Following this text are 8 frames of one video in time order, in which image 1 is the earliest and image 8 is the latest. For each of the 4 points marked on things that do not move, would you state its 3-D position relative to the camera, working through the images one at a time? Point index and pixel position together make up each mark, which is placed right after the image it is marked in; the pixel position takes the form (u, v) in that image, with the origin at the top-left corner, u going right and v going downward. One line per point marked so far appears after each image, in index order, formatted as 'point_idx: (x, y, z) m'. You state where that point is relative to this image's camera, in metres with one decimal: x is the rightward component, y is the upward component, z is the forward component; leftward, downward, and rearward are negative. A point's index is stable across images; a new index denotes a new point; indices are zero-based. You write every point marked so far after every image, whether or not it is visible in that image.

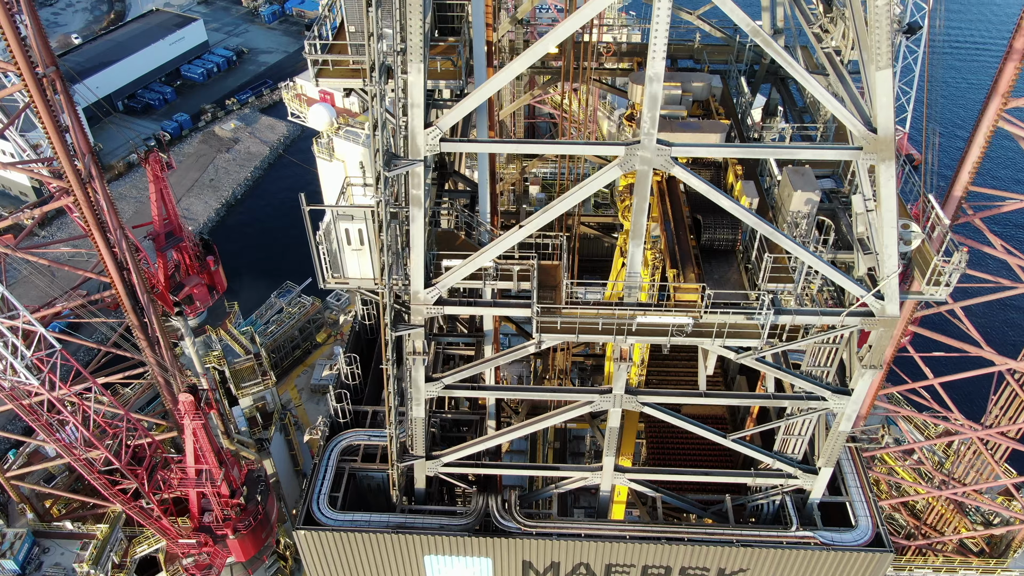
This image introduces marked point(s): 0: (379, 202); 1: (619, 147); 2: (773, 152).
0: (-2.6, +1.7, +15.0) m
1: (+2.0, +2.6, +13.9) m
2: (+4.7, +2.5, +13.8) m
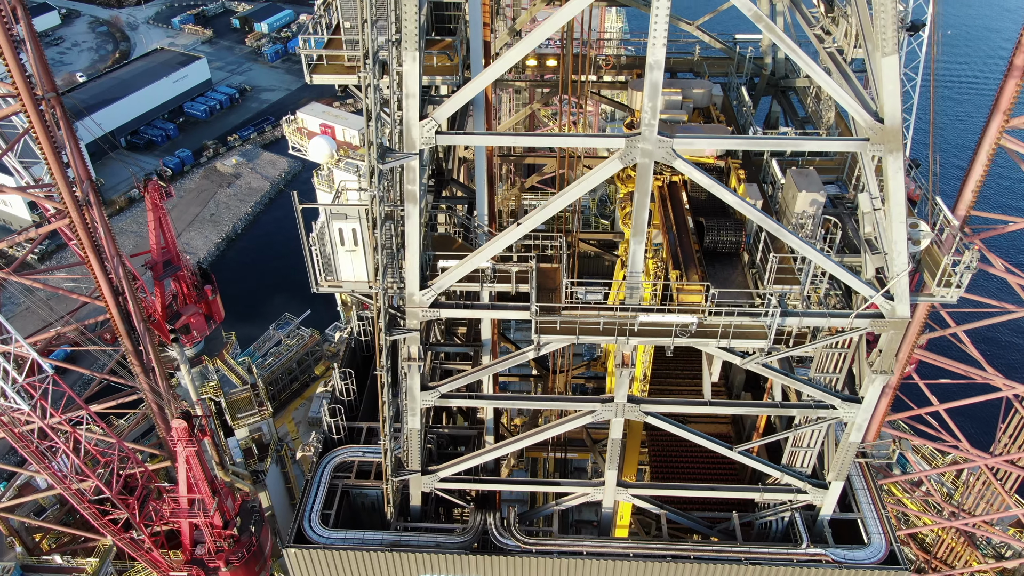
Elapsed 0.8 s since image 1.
0: (-2.7, +1.7, +14.6) m
1: (+1.9, +2.7, +13.6) m
2: (+4.7, +2.5, +13.4) m
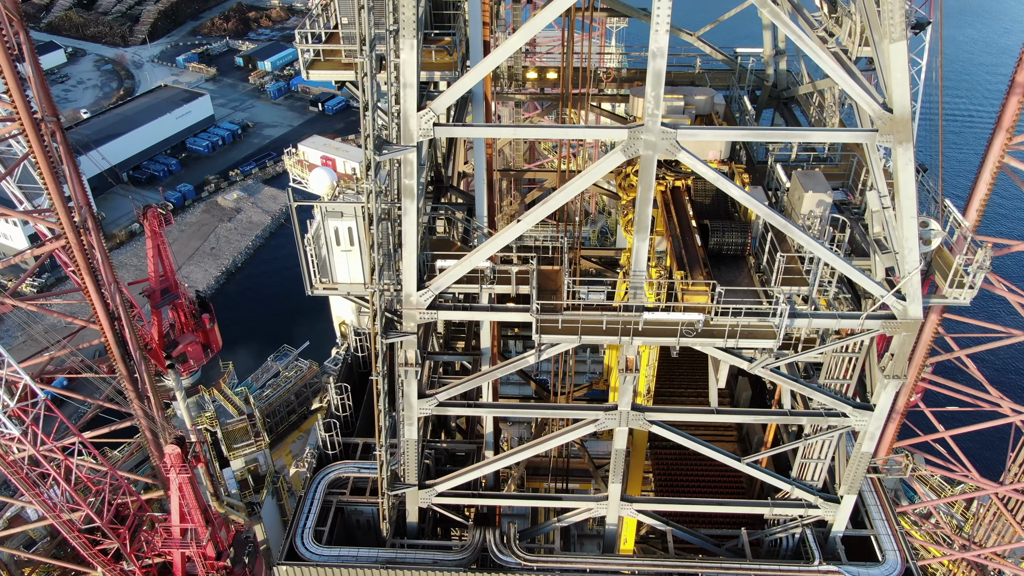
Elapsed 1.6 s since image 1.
0: (-2.7, +1.8, +14.2) m
1: (+1.9, +2.8, +13.3) m
2: (+4.7, +2.6, +13.1) m
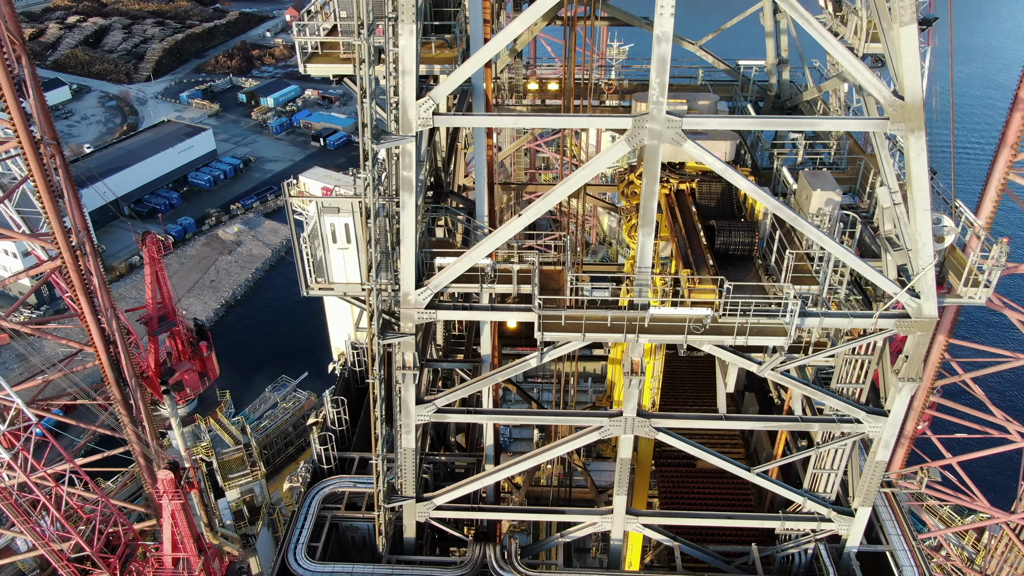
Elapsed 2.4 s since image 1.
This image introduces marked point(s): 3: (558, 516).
0: (-2.6, +1.8, +13.8) m
1: (+1.9, +2.9, +12.9) m
2: (+4.7, +2.8, +12.7) m
3: (+1.1, -5.4, +18.0) m
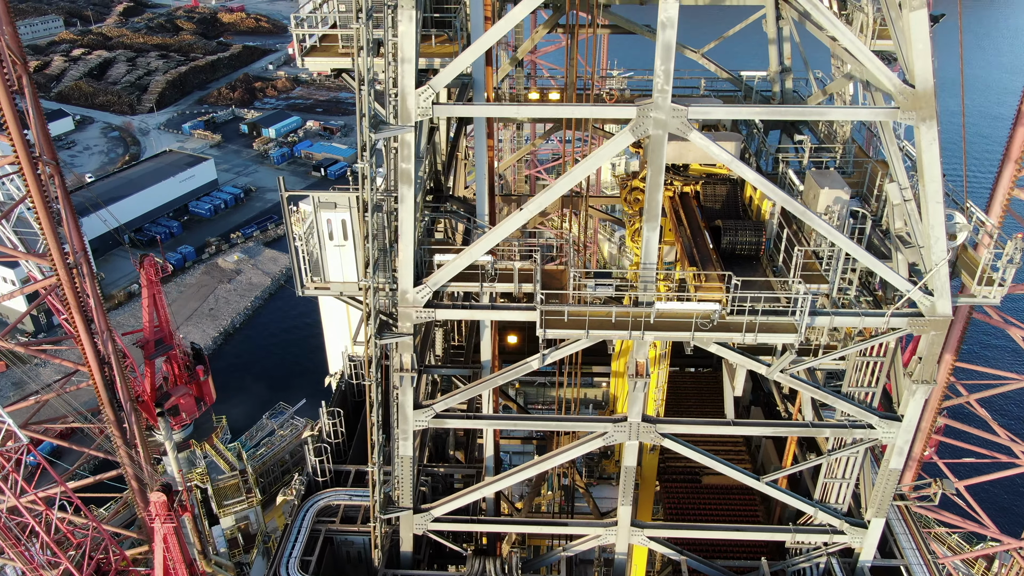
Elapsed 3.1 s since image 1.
0: (-2.6, +1.9, +13.5) m
1: (+2.0, +3.0, +12.6) m
2: (+4.7, +2.9, +12.4) m
3: (+1.1, -5.5, +17.4) m
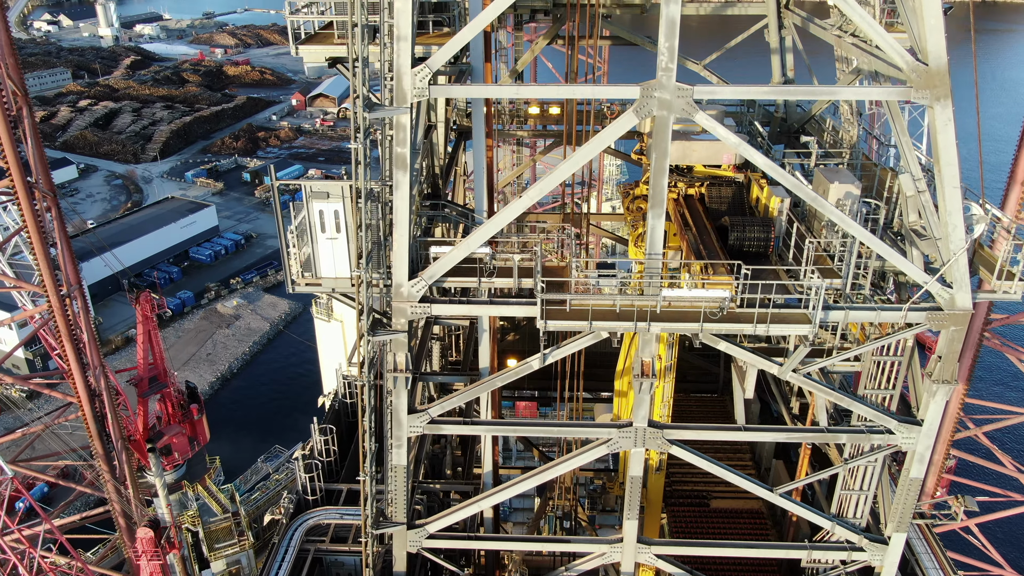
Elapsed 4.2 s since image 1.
0: (-2.6, +2.1, +13.0) m
1: (+2.0, +3.2, +12.2) m
2: (+4.7, +3.1, +12.0) m
3: (+1.1, -5.5, +16.4) m
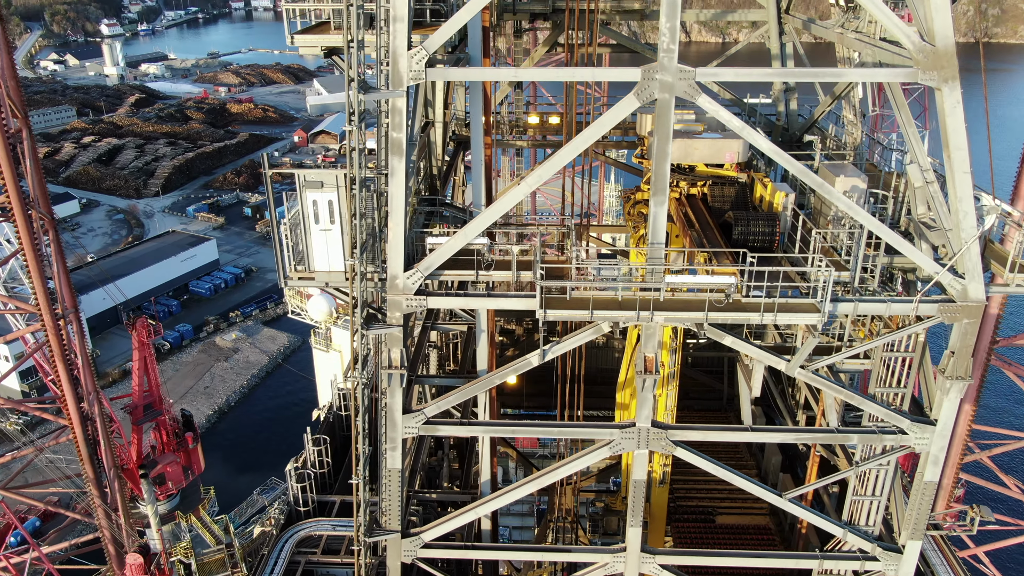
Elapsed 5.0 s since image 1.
0: (-2.7, +2.3, +12.7) m
1: (+1.9, +3.4, +12.0) m
2: (+4.7, +3.3, +11.8) m
3: (+1.1, -5.5, +15.7) m
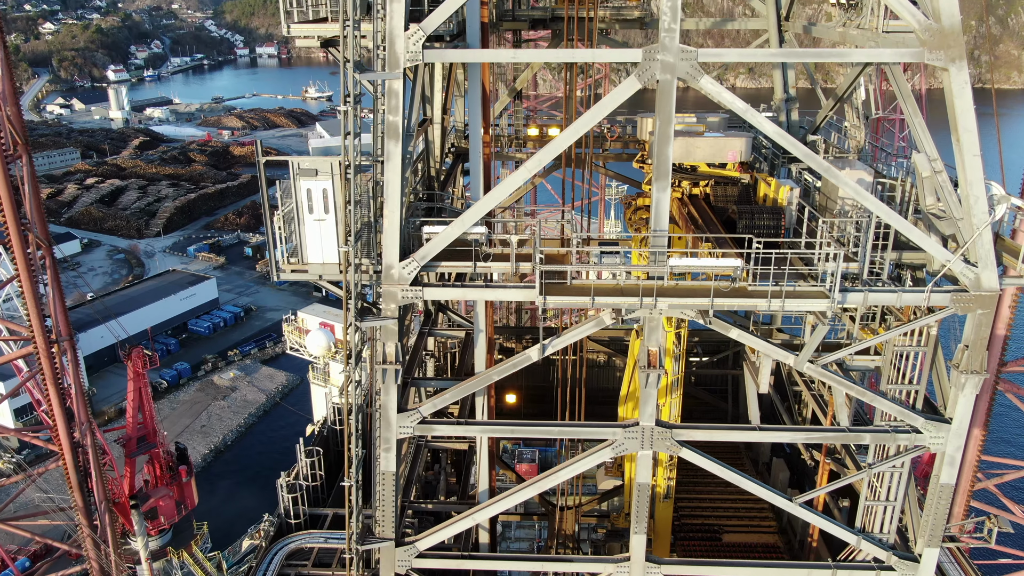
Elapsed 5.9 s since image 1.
0: (-2.7, +2.4, +12.4) m
1: (+1.9, +3.6, +11.7) m
2: (+4.6, +3.6, +11.6) m
3: (+1.0, -5.5, +15.1) m
